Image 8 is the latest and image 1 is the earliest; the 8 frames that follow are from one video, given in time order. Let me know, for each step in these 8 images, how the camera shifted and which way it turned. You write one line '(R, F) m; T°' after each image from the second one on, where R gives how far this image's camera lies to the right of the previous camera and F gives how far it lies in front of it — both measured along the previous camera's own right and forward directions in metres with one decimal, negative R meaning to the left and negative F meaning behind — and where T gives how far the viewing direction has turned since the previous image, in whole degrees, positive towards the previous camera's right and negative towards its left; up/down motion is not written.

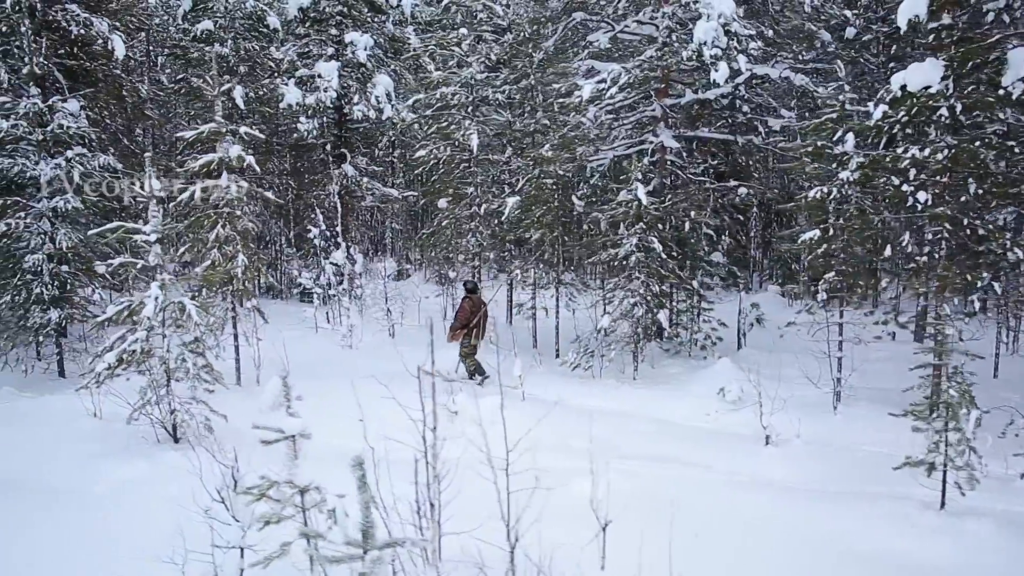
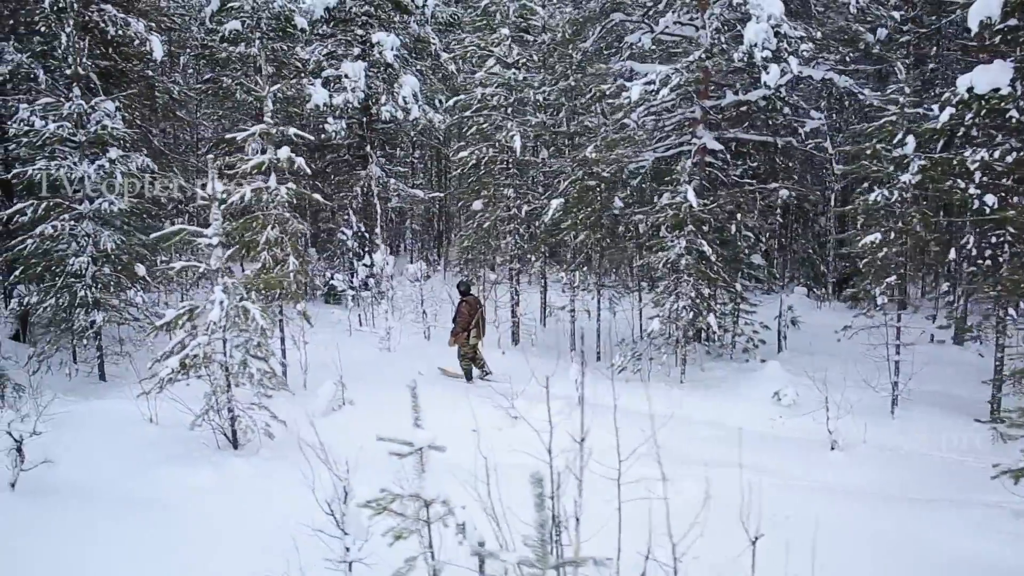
(-1.2, +0.1) m; 0°
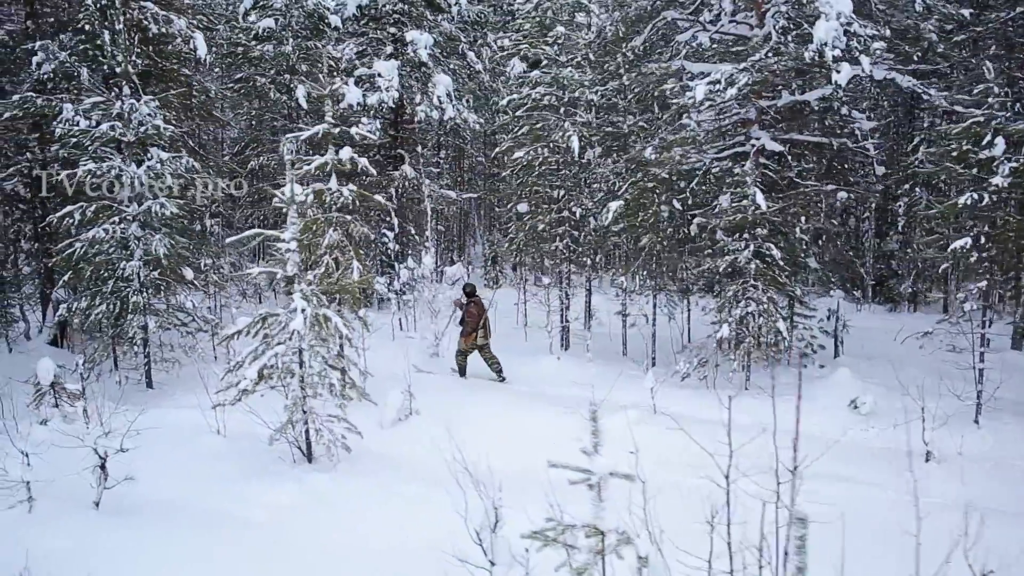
(-1.5, +0.3) m; 0°
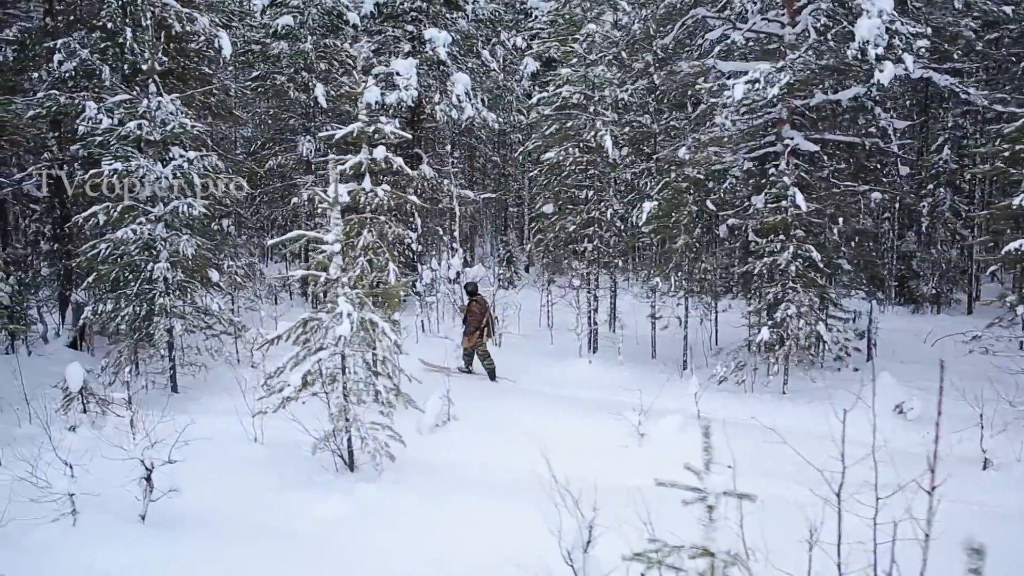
(-0.8, +0.2) m; 0°
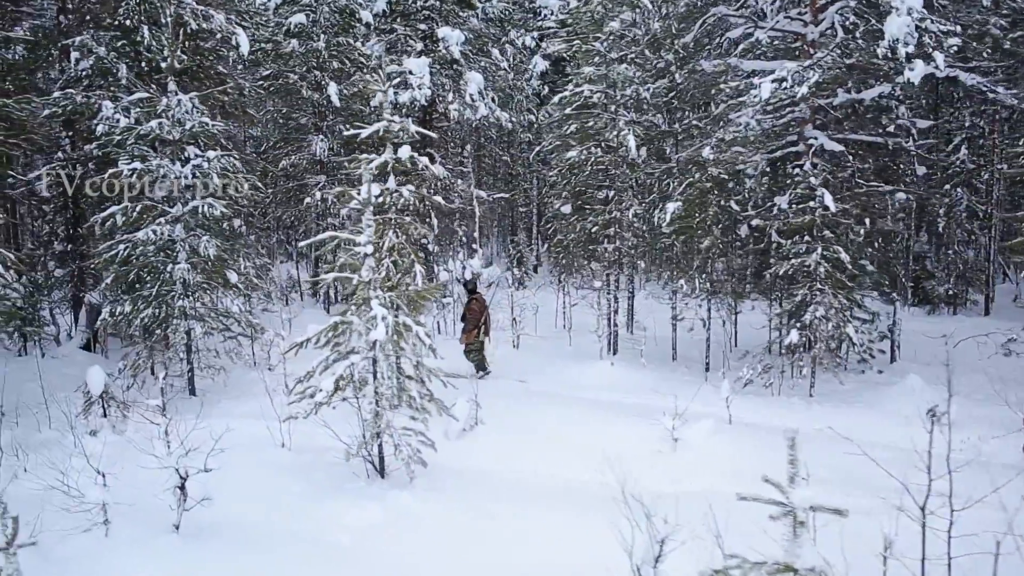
(-0.6, +0.1) m; 0°
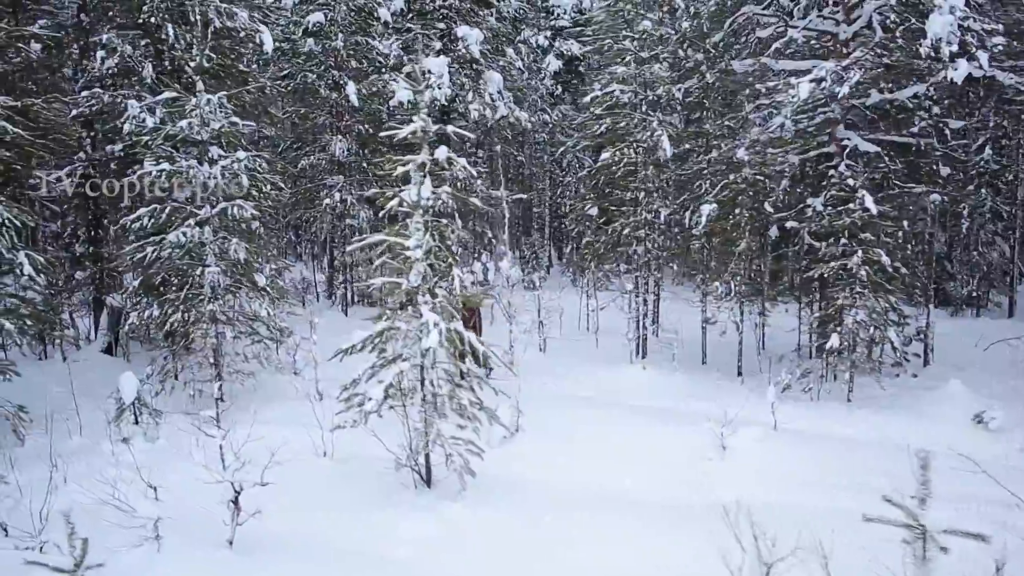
(-0.8, +0.2) m; 0°
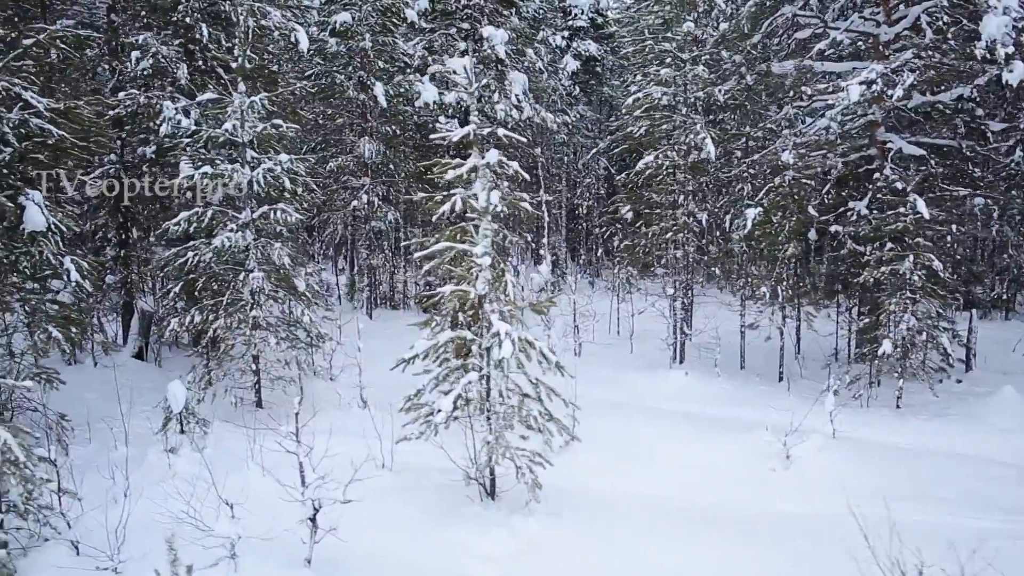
(-1.0, +0.2) m; 0°
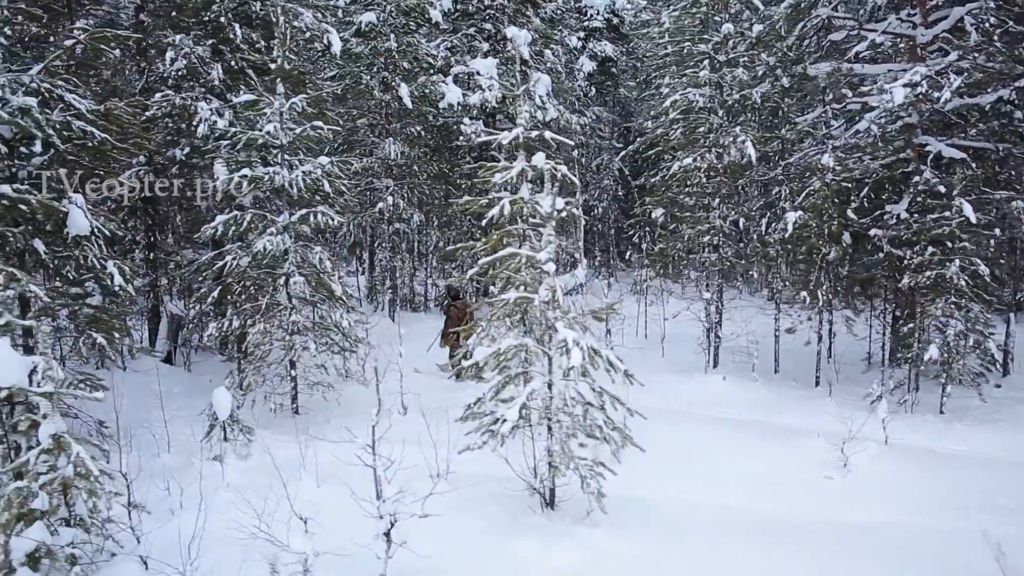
(-0.9, +0.1) m; 0°
